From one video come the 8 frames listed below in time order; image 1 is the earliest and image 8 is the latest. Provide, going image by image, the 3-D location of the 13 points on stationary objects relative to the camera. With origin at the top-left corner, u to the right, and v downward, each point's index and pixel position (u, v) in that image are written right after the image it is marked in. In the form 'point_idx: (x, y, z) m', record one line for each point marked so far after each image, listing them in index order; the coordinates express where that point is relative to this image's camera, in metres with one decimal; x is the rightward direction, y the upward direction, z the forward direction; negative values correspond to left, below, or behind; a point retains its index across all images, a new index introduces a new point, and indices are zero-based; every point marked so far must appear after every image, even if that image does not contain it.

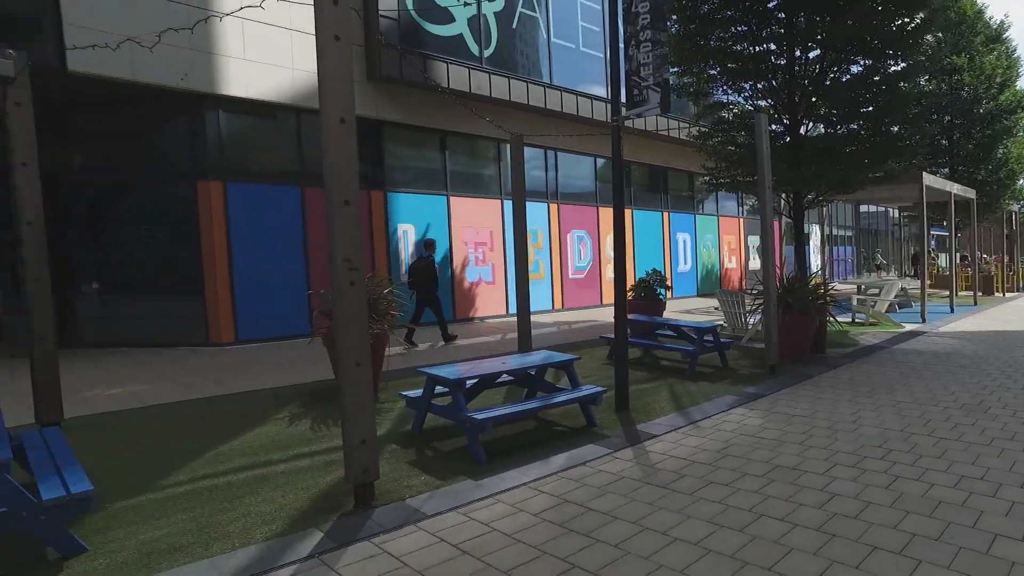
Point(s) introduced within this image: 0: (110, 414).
0: (-3.5, -1.1, +6.2) m
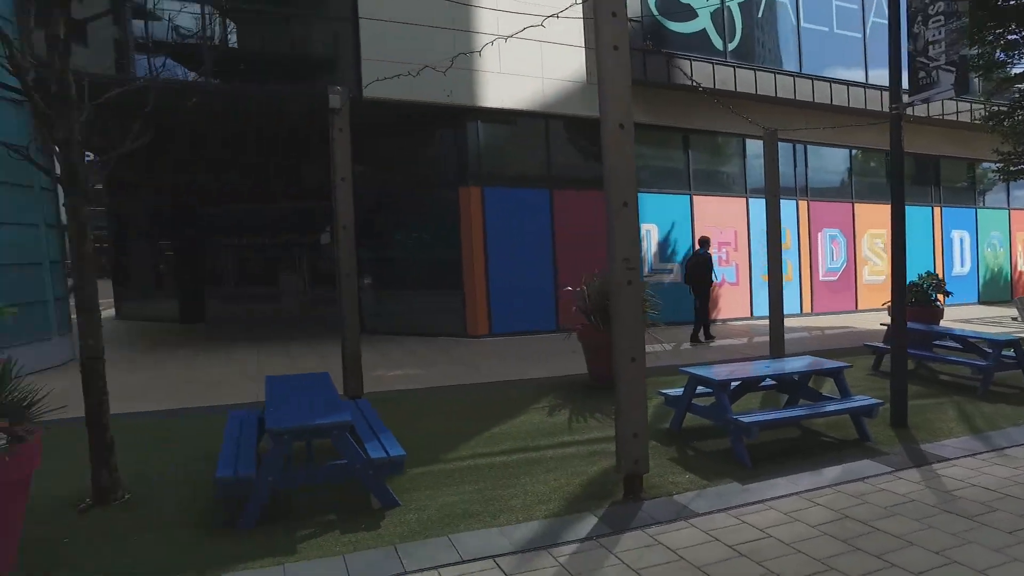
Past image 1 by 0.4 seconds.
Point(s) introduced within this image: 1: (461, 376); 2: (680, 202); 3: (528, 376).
0: (-1.2, -1.1, +7.1) m
1: (-0.6, -1.0, +8.1) m
2: (+3.2, +1.6, +13.4) m
3: (+0.2, -1.0, +7.9) m
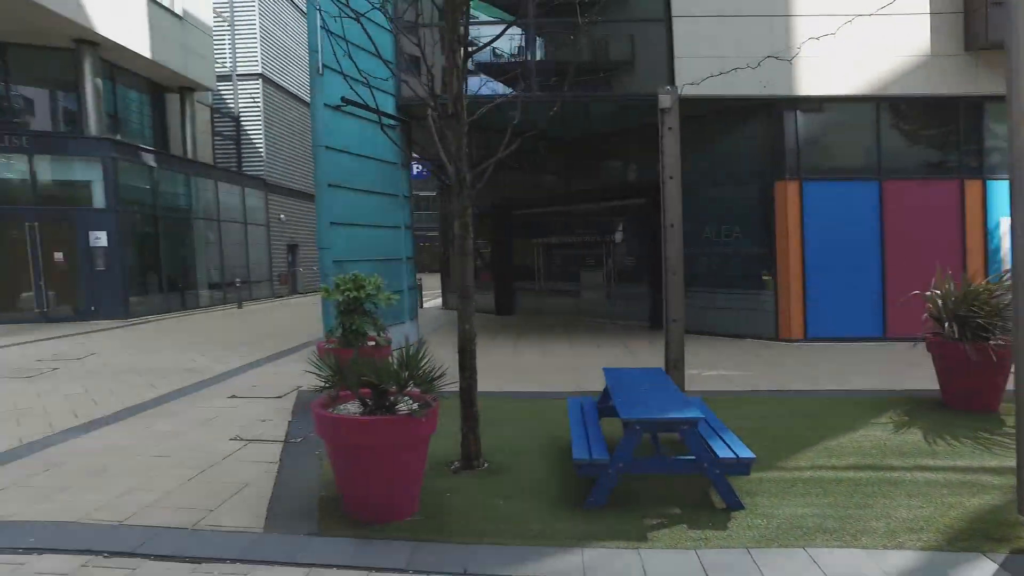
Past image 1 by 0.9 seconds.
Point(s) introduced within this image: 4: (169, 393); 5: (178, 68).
0: (+2.0, -1.0, +7.0) m
1: (+2.9, -1.0, +7.6) m
2: (+8.6, +1.5, +11.0) m
3: (+3.6, -1.0, +7.2) m
4: (-3.7, -1.1, +7.6) m
5: (-8.8, +5.7, +18.5) m
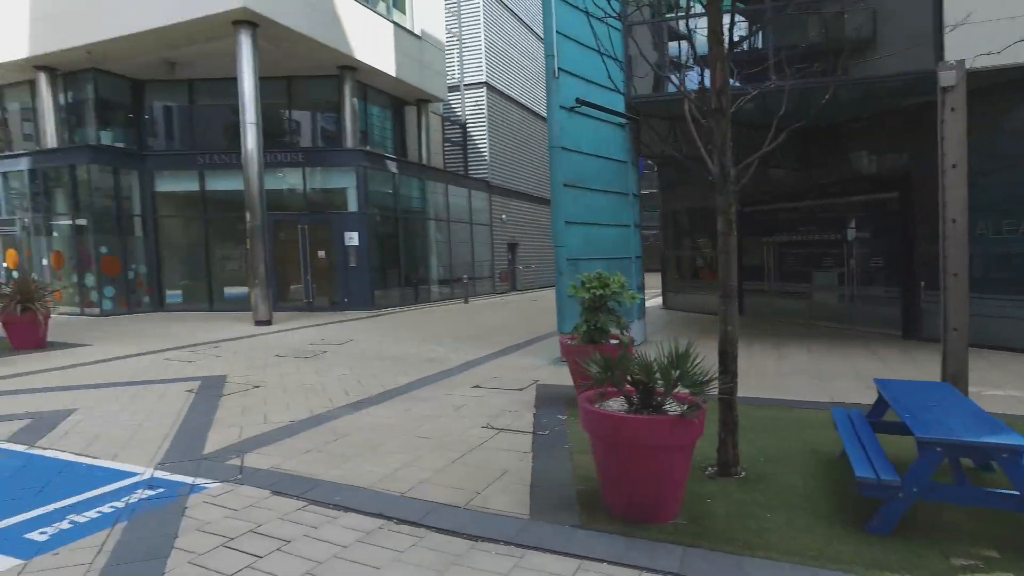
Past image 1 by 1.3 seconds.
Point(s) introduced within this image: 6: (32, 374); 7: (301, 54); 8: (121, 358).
0: (+4.2, -1.1, +6.0) m
1: (+5.3, -1.1, +6.4) m
2: (+11.7, +1.4, +8.0) m
3: (+5.8, -1.1, +5.8) m
4: (-1.1, -1.1, +8.3) m
5: (-2.7, +5.8, +20.1) m
6: (-6.5, -1.2, +9.5) m
7: (-5.0, +5.6, +16.7) m
8: (-5.9, -1.1, +10.7) m
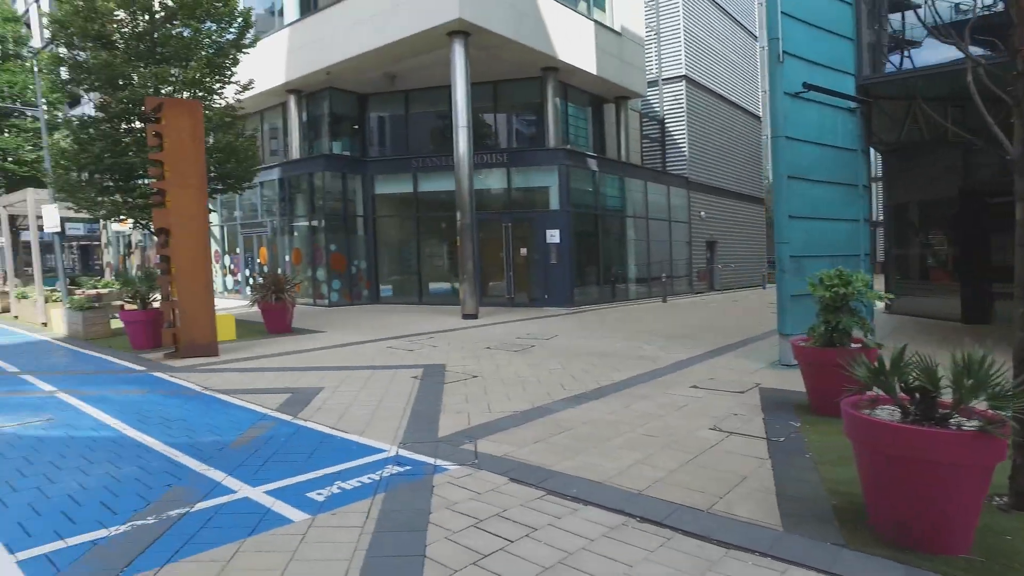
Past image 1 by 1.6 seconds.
0: (+5.9, -1.1, +4.6) m
1: (+7.1, -1.1, +4.7) m
2: (+13.7, +1.2, +4.6) m
3: (+7.4, -1.1, +4.0) m
4: (+1.4, -1.0, +8.1) m
5: (+3.0, +5.9, +20.0) m
6: (-3.5, -1.0, +10.8) m
7: (-0.1, +5.7, +17.3) m
8: (-2.6, -0.9, +11.7) m
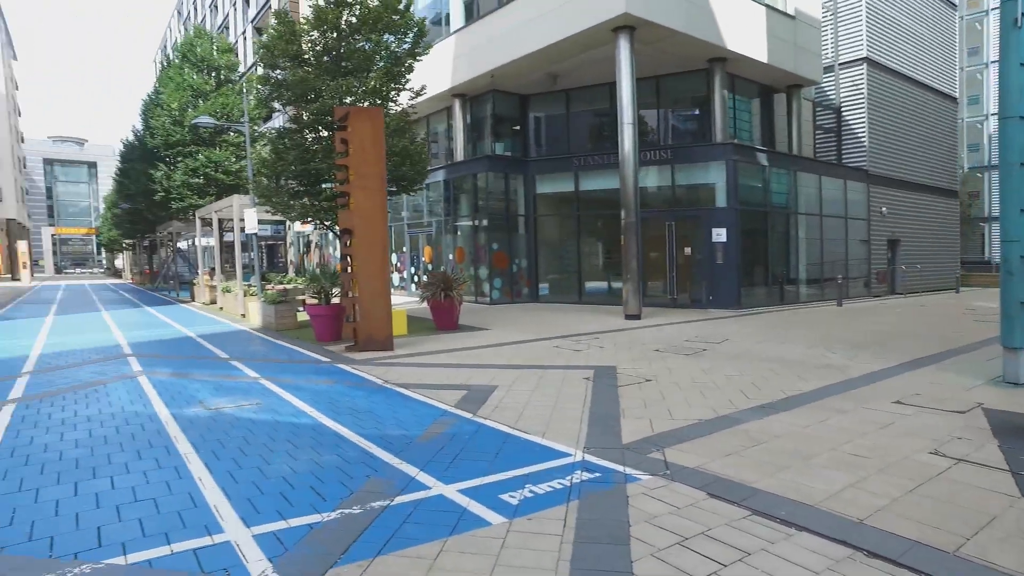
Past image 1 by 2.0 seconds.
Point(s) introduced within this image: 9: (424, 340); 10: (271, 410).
0: (+7.0, -1.2, +3.0) m
1: (+8.1, -1.2, +2.9) m
2: (+14.6, +1.0, +1.4) m
3: (+8.3, -1.2, +2.1) m
4: (+3.3, -1.1, +7.5) m
5: (+7.5, +5.8, +18.7) m
6: (-0.9, -1.0, +11.1) m
7: (+3.9, +5.6, +16.7) m
8: (+0.1, -0.9, +11.9) m
9: (-1.5, -0.9, +12.4) m
10: (-2.3, -1.2, +6.8) m
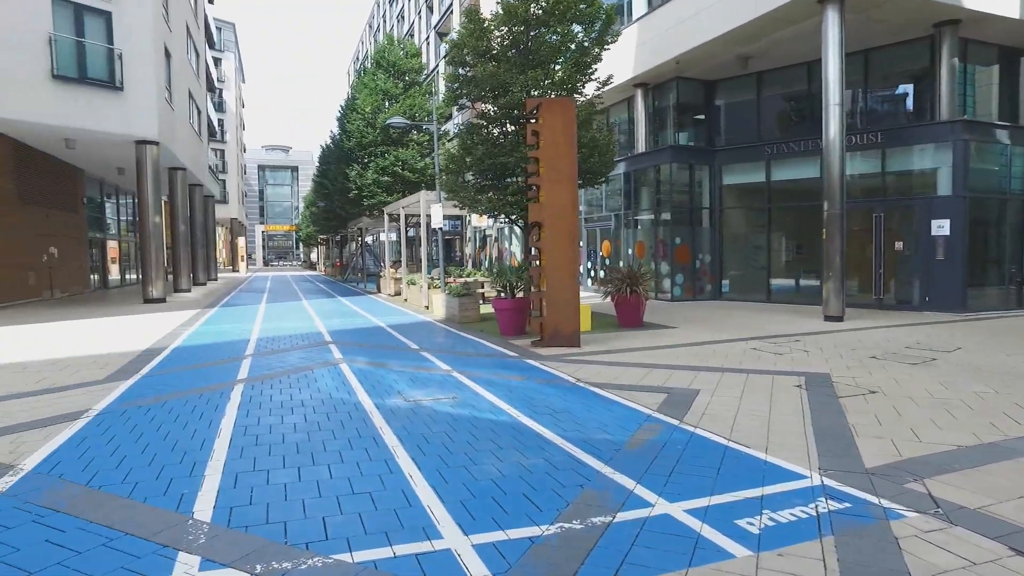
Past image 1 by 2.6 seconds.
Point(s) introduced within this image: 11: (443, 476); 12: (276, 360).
0: (+7.8, -1.3, +0.9) m
1: (+8.8, -1.4, +0.5) m
2: (+14.8, +0.8, -2.5) m
3: (+8.8, -1.4, -0.3) m
4: (+5.2, -1.1, +6.1) m
5: (+12.0, +5.8, +15.9) m
6: (+2.0, -0.9, +10.6) m
7: (+8.1, +5.7, +14.9) m
8: (+3.1, -0.9, +11.1) m
9: (+1.7, -0.8, +12.0) m
10: (-0.4, -1.1, +6.7) m
11: (-0.5, -1.2, +4.5) m
12: (-3.3, -1.0, +9.8) m
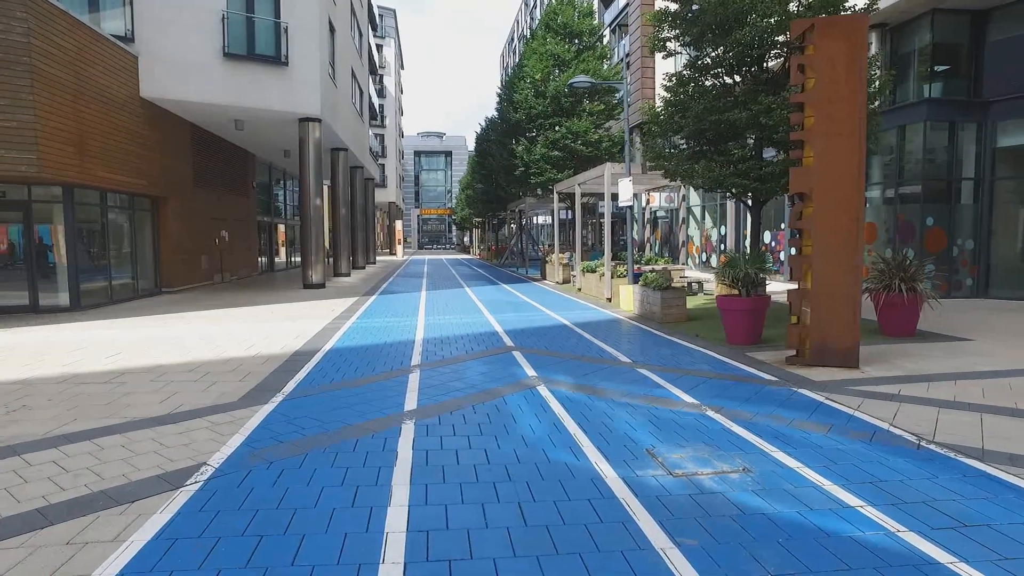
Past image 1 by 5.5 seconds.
0: (+8.3, -1.6, -3.5) m
1: (+9.3, -1.7, -4.1) m
2: (+14.6, +0.3, -8.3) m
3: (+9.1, -1.7, -4.8) m
4: (+6.9, -1.2, +2.1) m
5: (+15.6, +5.8, +10.2) m
6: (+4.7, -0.9, +7.2) m
7: (+11.6, +5.7, +10.0) m
8: (+5.9, -0.9, +7.4) m
9: (+4.7, -0.8, +8.7) m
10: (+1.5, -1.2, +3.9) m
11: (+1.0, -1.3, +1.7) m
12: (-0.6, -0.9, +7.5) m
